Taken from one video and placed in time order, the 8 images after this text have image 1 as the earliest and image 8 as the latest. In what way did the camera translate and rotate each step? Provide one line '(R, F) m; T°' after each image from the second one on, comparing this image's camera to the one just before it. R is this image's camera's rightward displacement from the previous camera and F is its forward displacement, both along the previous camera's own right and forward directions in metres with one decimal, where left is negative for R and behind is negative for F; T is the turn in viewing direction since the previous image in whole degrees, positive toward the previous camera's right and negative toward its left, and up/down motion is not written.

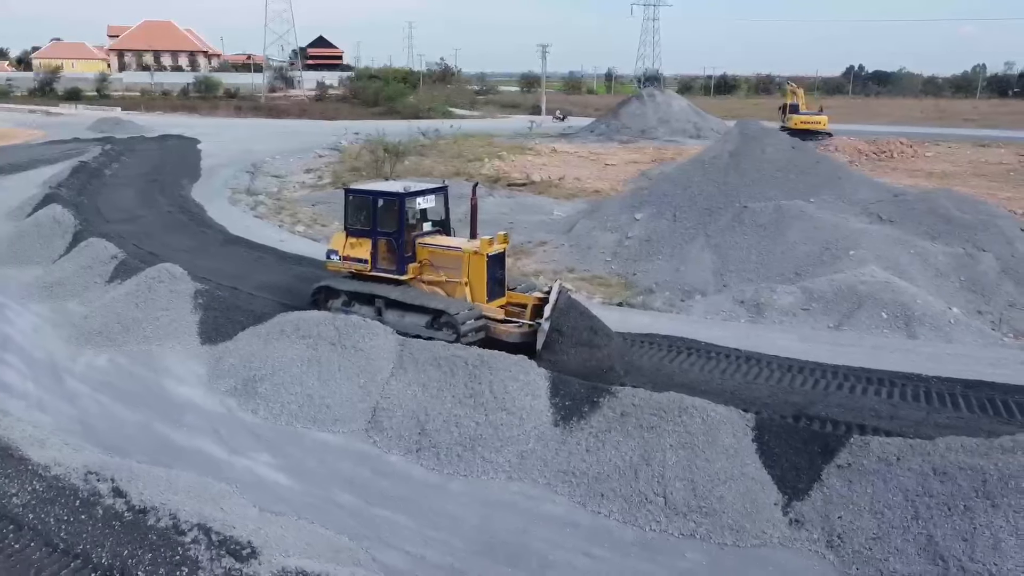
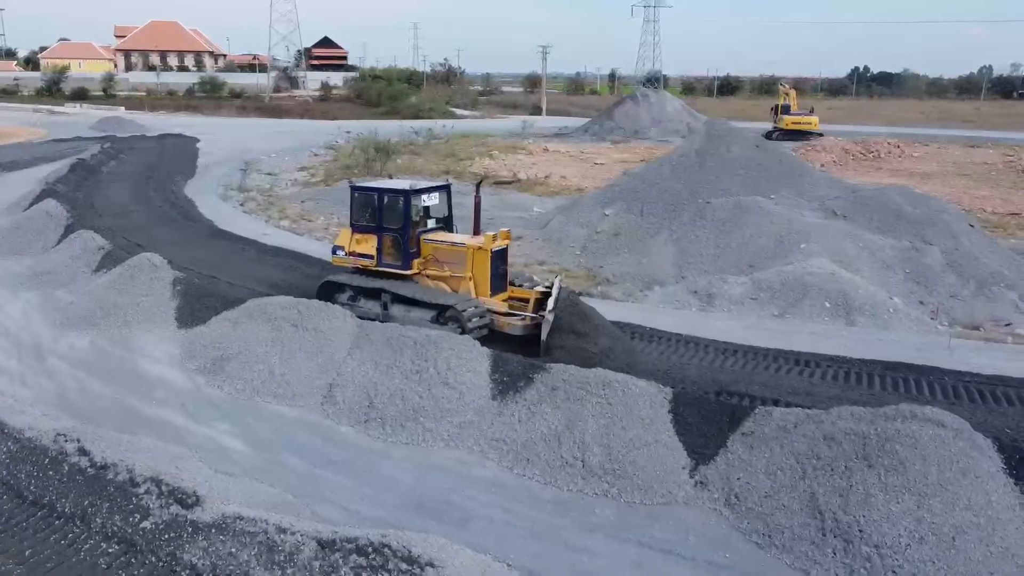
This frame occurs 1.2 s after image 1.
(+0.6, -0.6) m; 0°
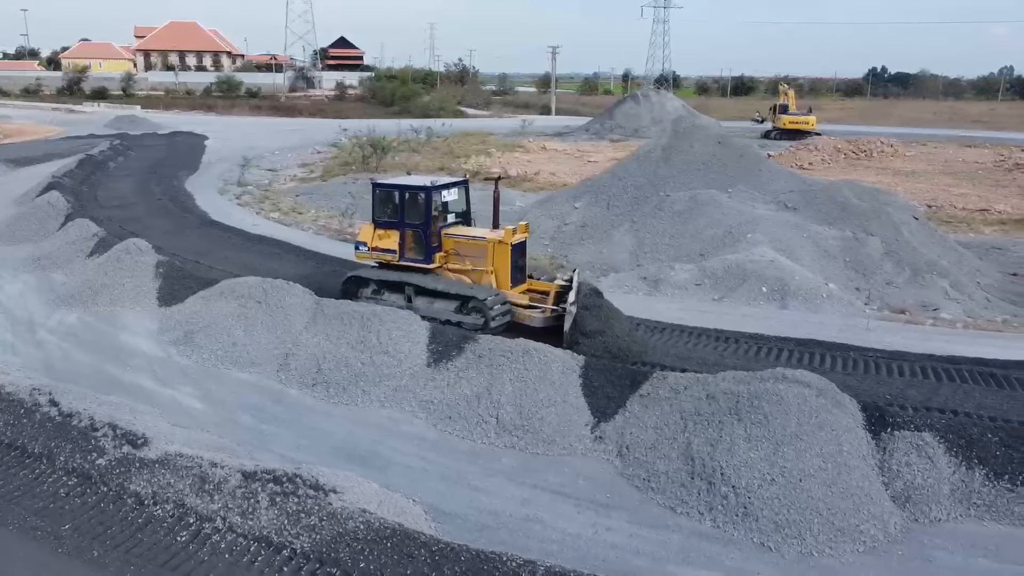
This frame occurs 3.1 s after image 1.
(+0.9, -0.9) m; -1°
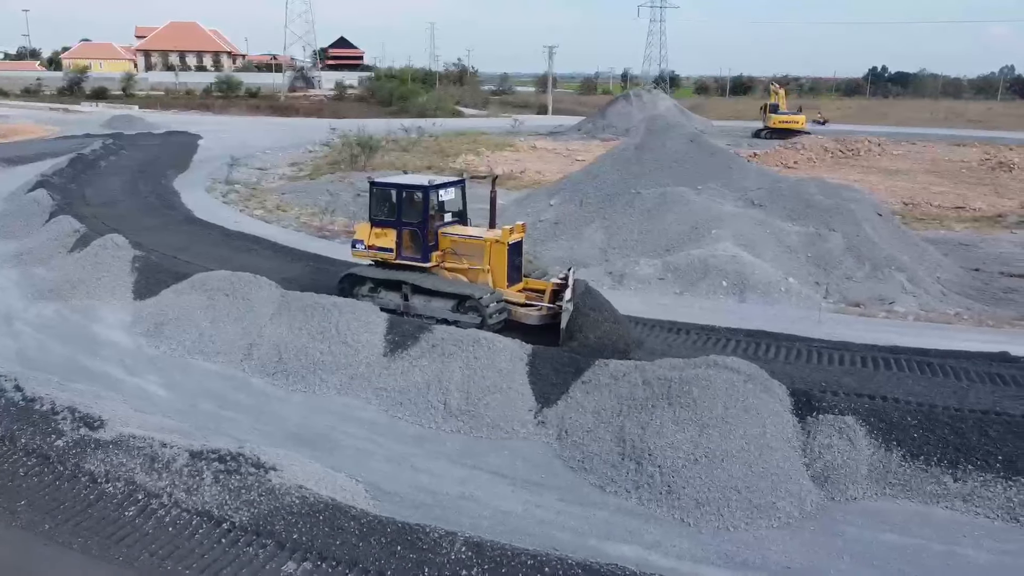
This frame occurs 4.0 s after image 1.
(+0.6, -0.3) m; 0°
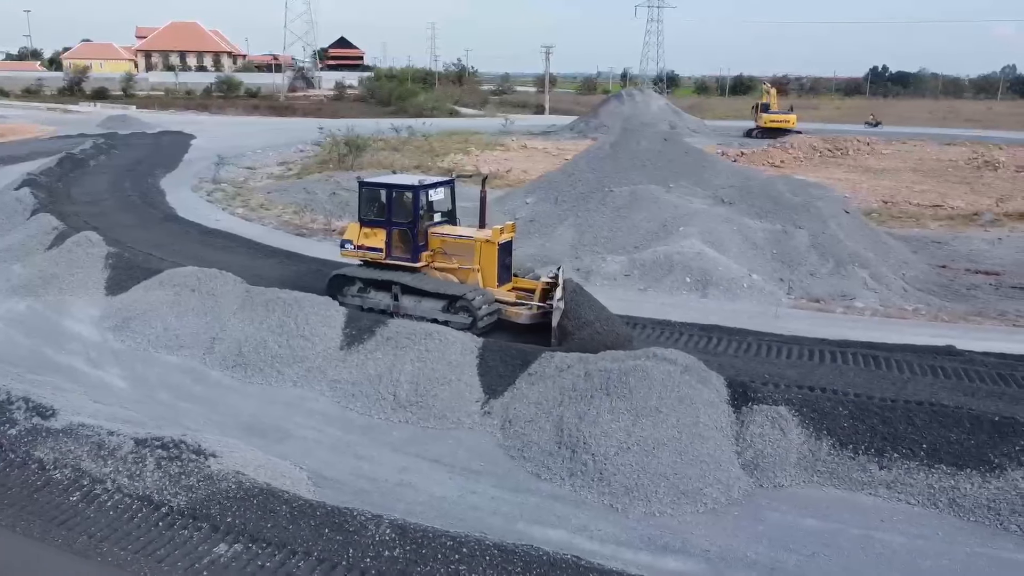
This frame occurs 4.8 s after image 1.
(+0.6, -0.2) m; 0°
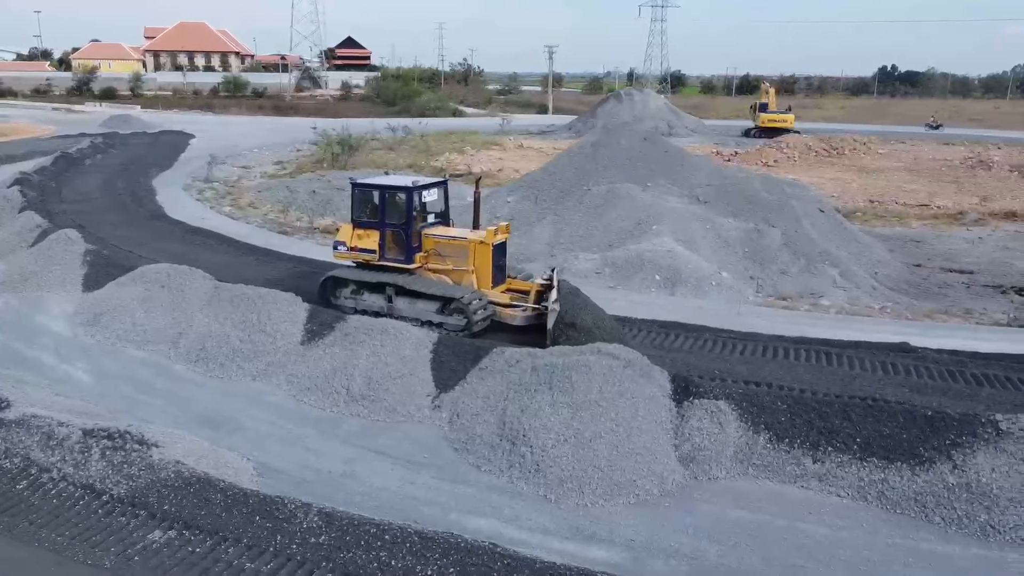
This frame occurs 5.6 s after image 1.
(+0.6, -0.1) m; -1°
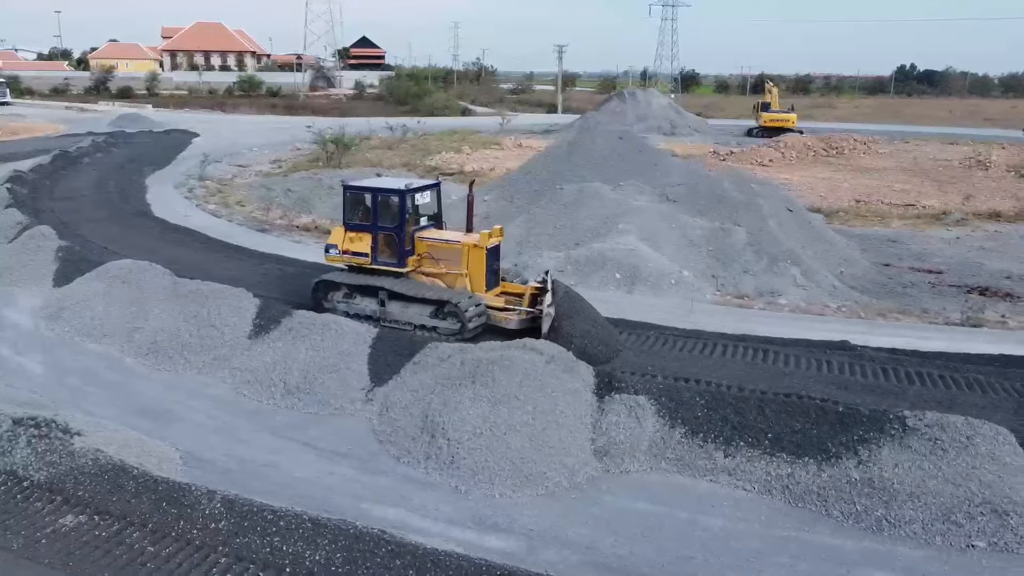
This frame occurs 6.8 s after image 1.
(+0.9, -0.1) m; -1°
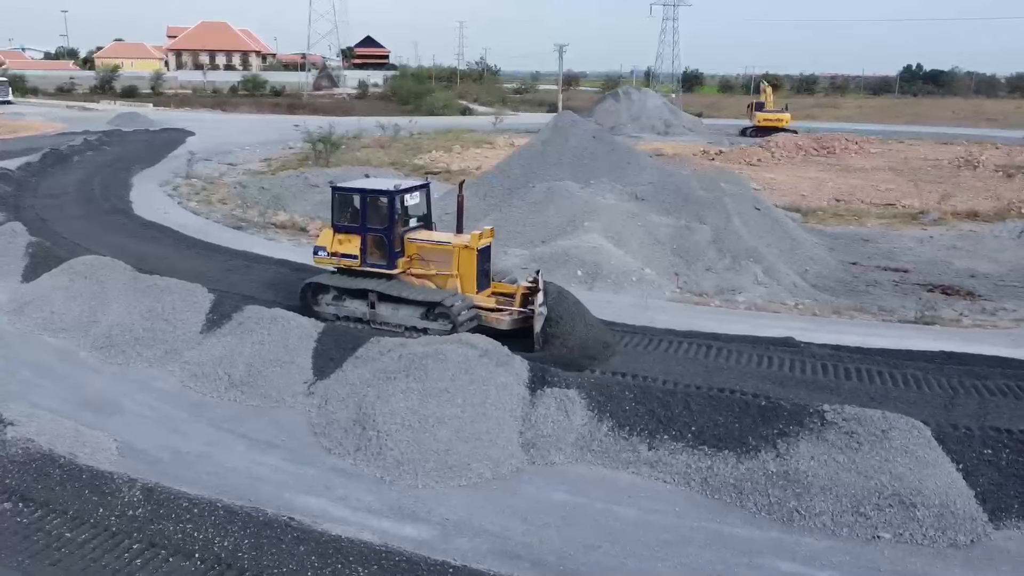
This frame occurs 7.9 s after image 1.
(+0.7, -0.1) m; 0°
